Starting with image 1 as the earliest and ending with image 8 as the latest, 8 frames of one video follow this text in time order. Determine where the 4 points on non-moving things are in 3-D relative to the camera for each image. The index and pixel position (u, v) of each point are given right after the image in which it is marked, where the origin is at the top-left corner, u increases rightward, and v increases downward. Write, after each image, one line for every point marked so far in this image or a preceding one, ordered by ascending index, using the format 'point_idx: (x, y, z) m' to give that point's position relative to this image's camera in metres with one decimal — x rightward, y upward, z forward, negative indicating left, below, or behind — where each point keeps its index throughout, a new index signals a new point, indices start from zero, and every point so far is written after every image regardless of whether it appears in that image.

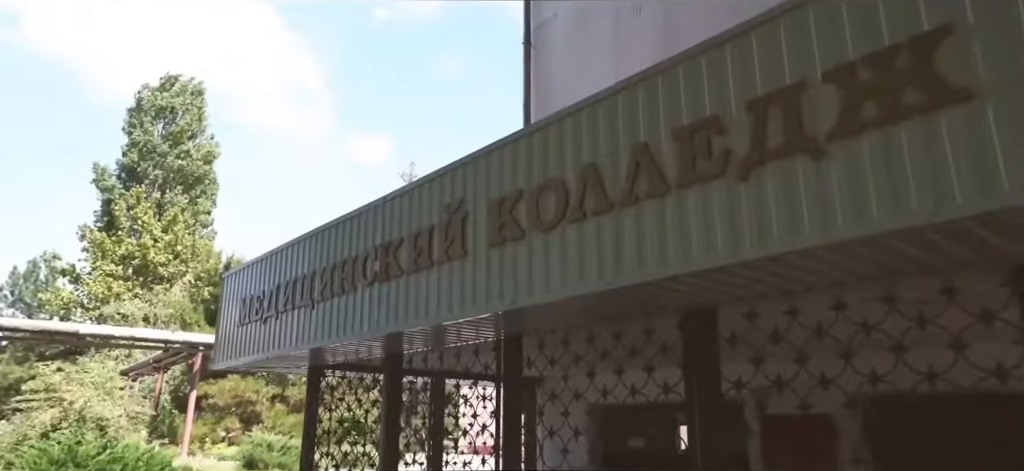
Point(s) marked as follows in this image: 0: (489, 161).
0: (-0.1, +0.4, +4.3) m
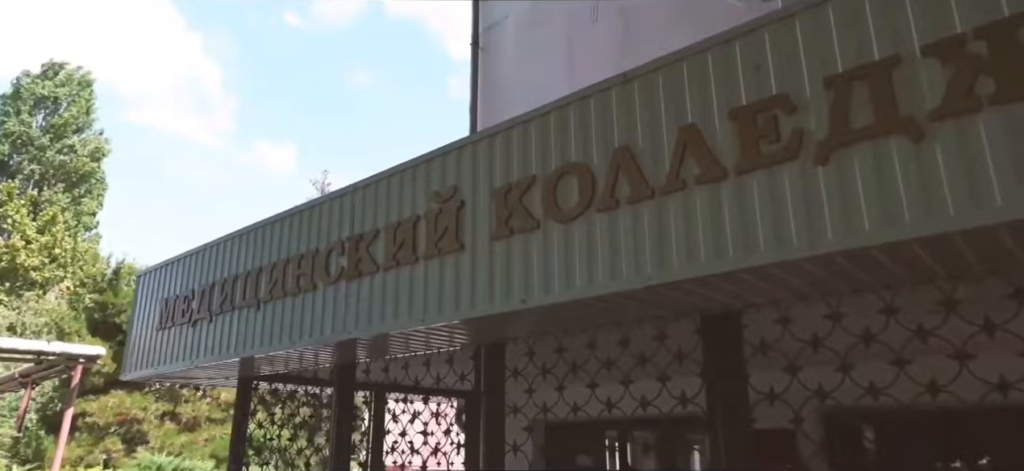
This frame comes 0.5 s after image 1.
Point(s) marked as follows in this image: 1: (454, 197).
0: (-0.1, +0.5, +3.8) m
1: (-0.3, +0.2, +3.9) m
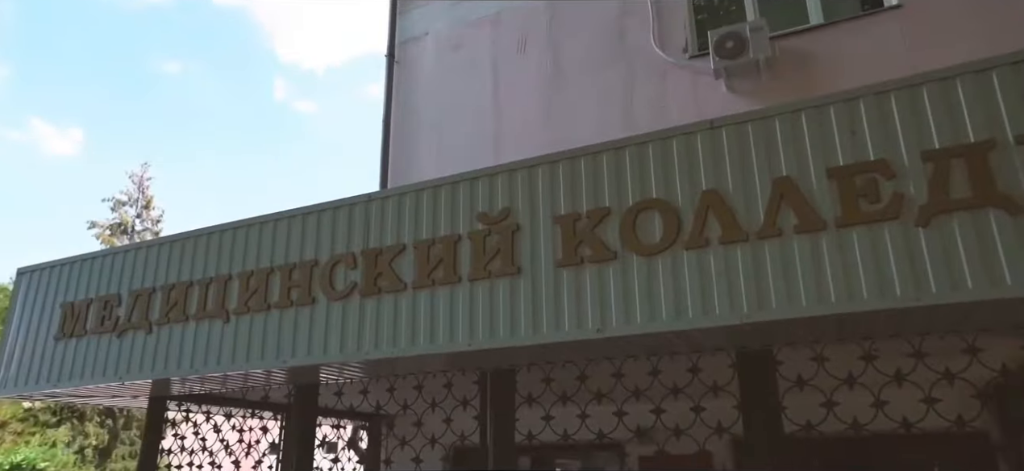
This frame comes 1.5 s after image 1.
0: (+0.2, +0.3, +3.8) m
1: (0.0, +0.1, +3.9) m
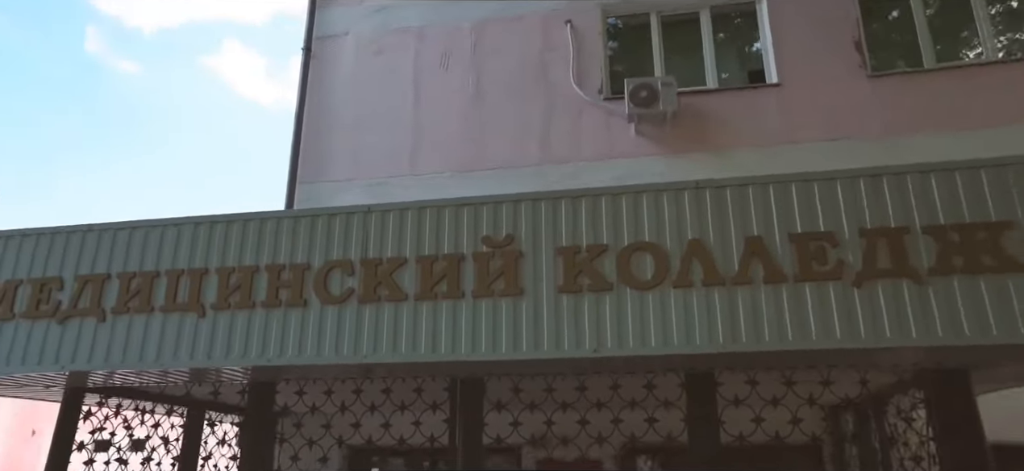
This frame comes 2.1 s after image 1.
0: (+0.2, +0.2, +4.4) m
1: (0.0, -0.1, +4.3) m
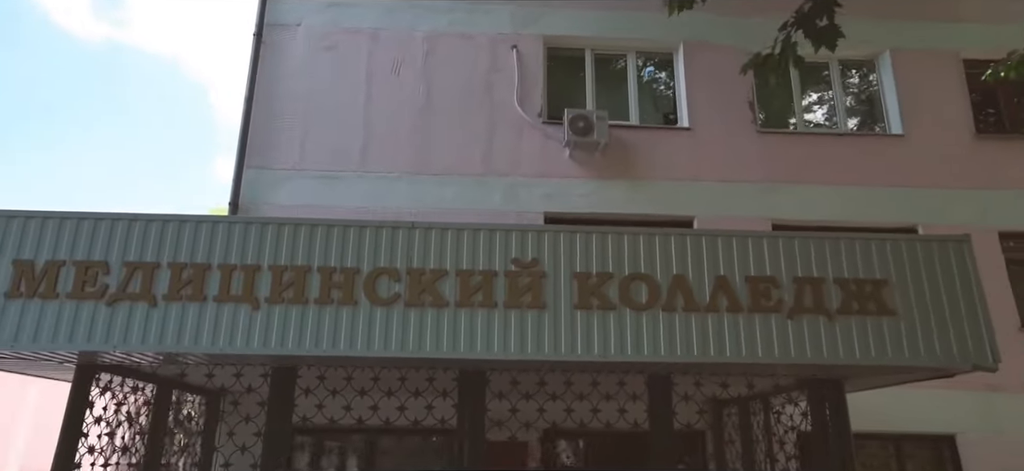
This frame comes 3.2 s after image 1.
0: (+0.4, 0.0, +5.4) m
1: (+0.2, -0.2, +5.3) m
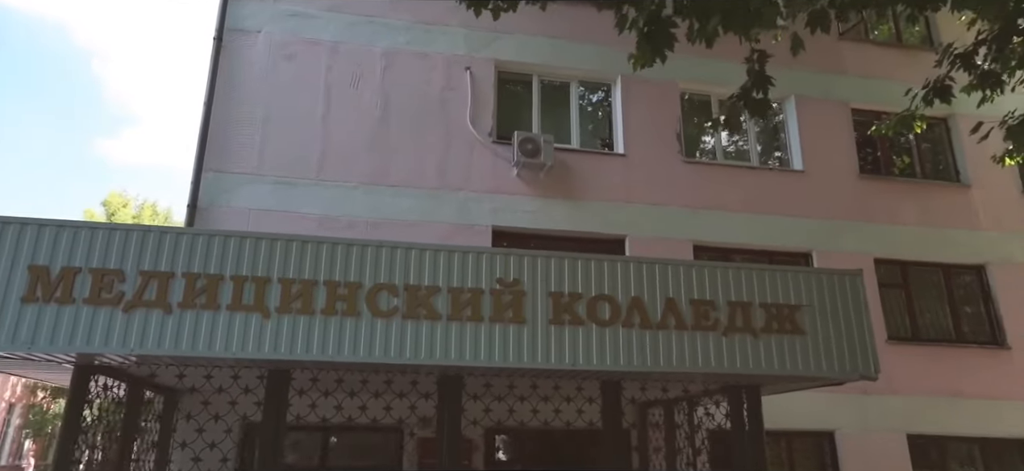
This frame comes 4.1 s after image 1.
0: (+0.3, -0.2, +6.2) m
1: (0.0, -0.4, +6.1) m
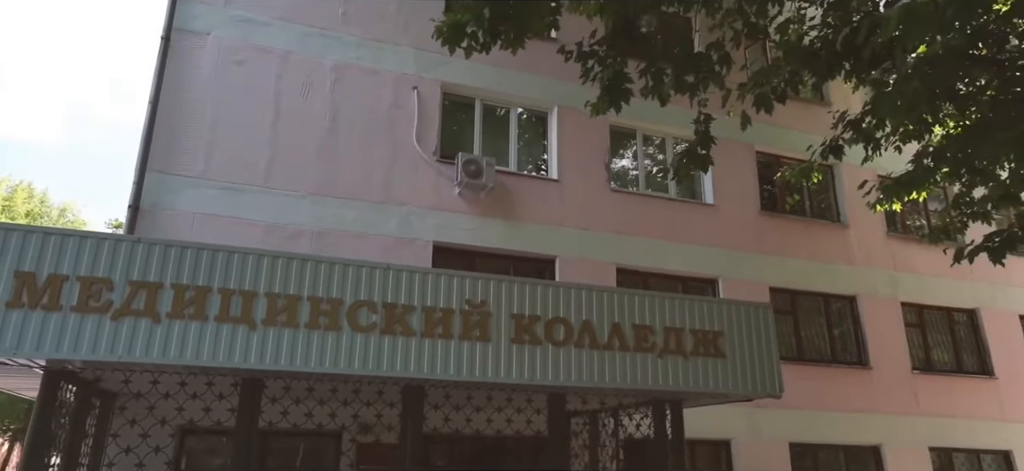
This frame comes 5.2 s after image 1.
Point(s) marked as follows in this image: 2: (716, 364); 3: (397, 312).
0: (0.0, -0.4, +6.8) m
1: (-0.3, -0.6, +6.6) m
2: (+2.0, -1.3, +7.5) m
3: (-1.0, -0.6, +6.3) m
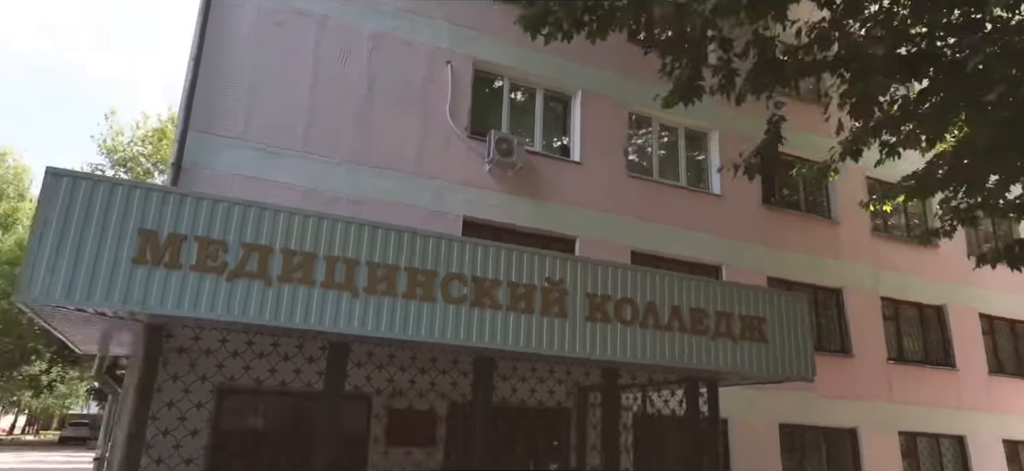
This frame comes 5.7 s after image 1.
0: (+0.7, -0.3, +7.1) m
1: (+0.4, -0.4, +6.9) m
2: (+2.6, -1.2, +8.0) m
3: (-0.2, -0.4, +6.5) m
